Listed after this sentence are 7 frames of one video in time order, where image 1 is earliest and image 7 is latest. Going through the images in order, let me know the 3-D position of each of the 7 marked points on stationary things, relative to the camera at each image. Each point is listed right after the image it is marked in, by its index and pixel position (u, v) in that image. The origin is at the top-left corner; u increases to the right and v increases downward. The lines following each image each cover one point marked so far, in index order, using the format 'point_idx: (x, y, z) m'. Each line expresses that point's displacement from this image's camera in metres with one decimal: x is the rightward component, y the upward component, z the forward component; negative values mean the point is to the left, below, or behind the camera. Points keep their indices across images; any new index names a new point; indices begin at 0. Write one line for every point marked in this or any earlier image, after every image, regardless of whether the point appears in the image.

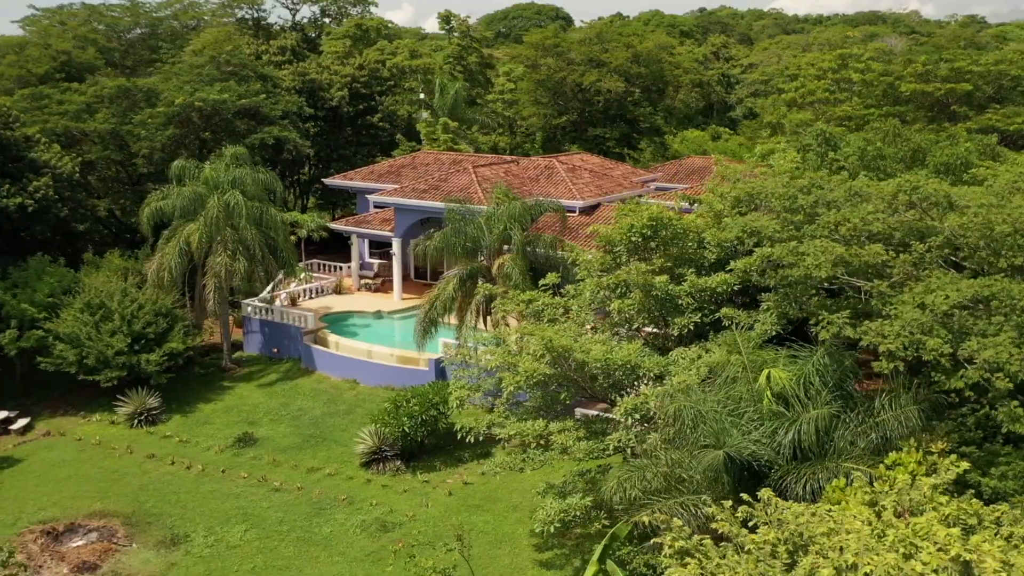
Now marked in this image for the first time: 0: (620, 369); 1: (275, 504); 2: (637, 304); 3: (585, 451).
0: (+1.7, -1.2, +12.0) m
1: (-5.2, -4.8, +17.9) m
2: (+1.9, -0.3, +12.9) m
3: (+1.1, -2.4, +11.9) m
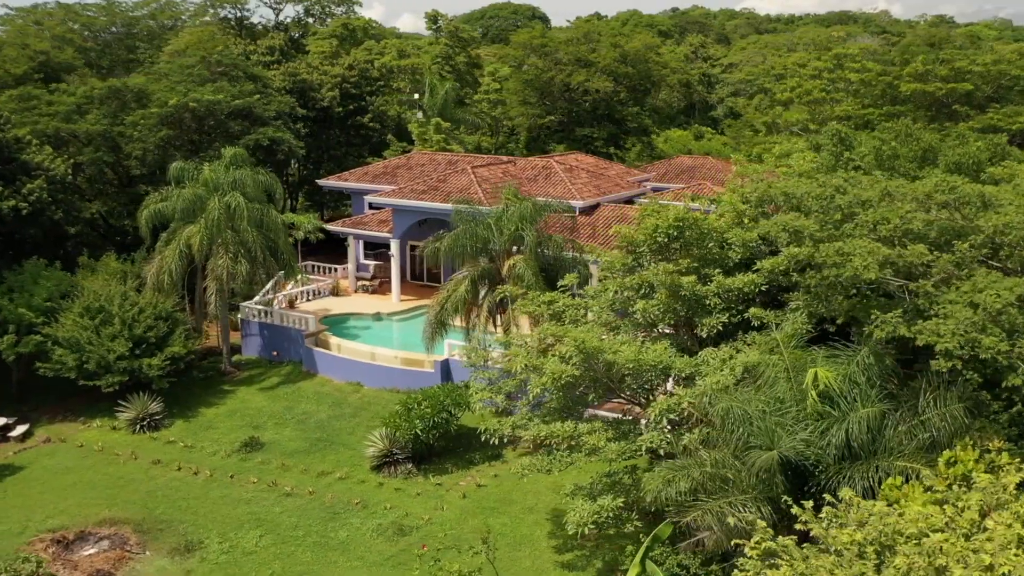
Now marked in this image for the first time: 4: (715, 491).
0: (+2.1, -1.2, +12.0) m
1: (-4.9, -4.9, +17.7) m
2: (+2.4, -0.3, +12.9) m
3: (+1.6, -2.4, +11.9) m
4: (+2.7, -2.5, +10.0) m
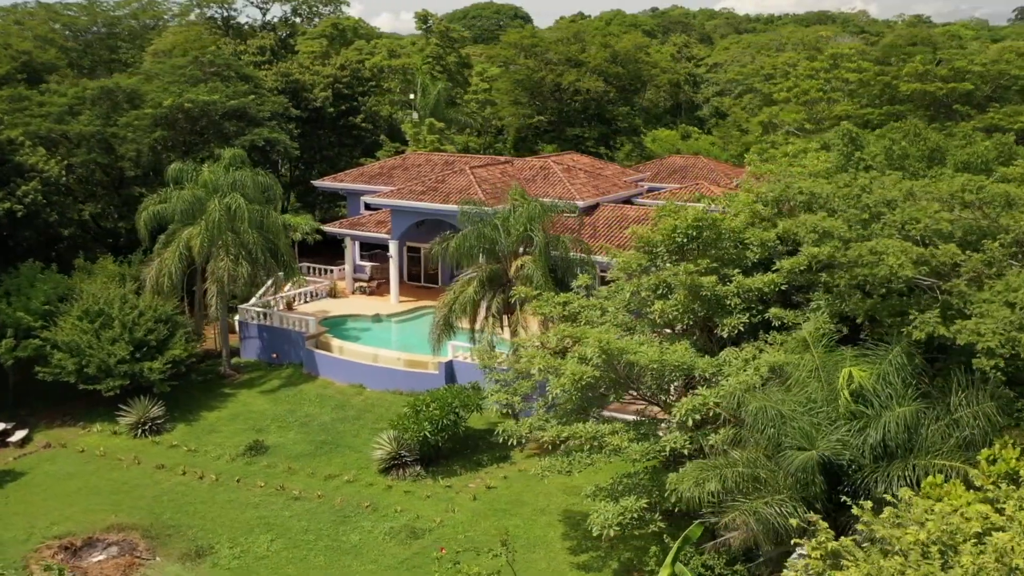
0: (+2.5, -1.2, +12.0) m
1: (-4.7, -4.9, +17.6) m
2: (+2.7, -0.3, +12.9) m
3: (+1.9, -2.4, +11.9) m
4: (+3.1, -2.5, +10.0) m
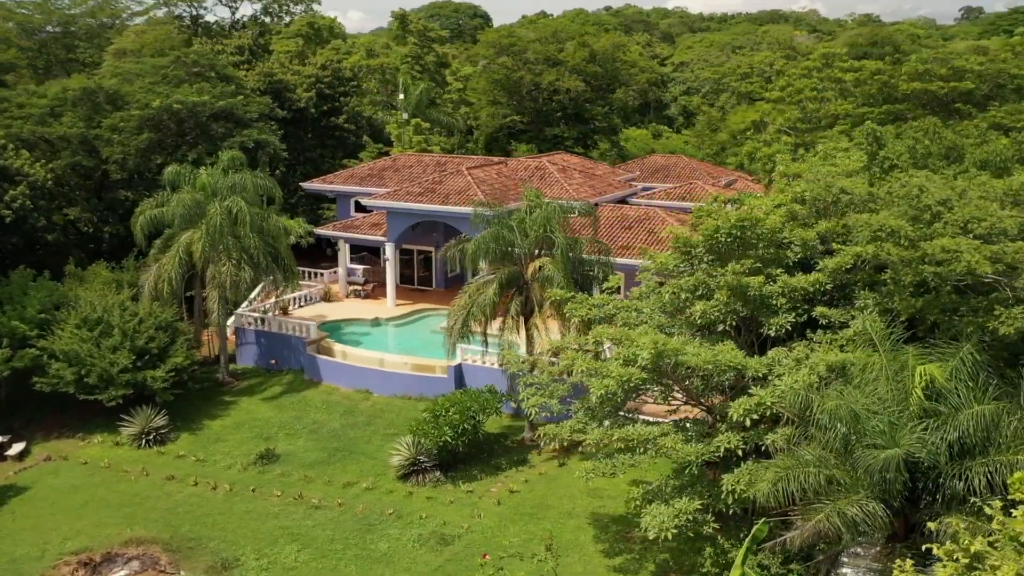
0: (+3.2, -1.2, +12.0) m
1: (-4.1, -5.0, +17.3) m
2: (+3.4, -0.3, +12.9) m
3: (+2.7, -2.5, +11.9) m
4: (+3.9, -2.5, +10.1) m
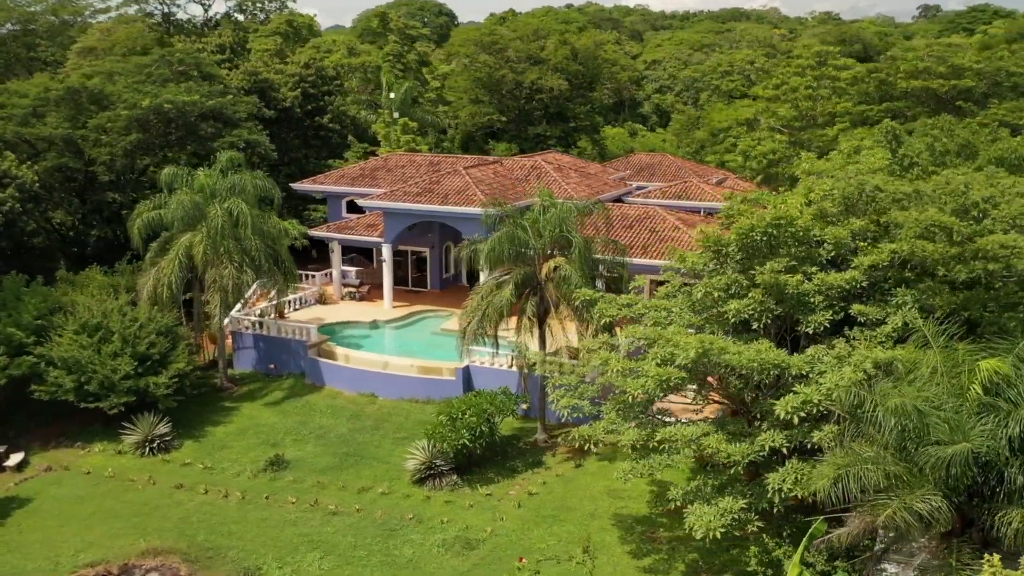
0: (+3.8, -1.2, +12.0) m
1: (-3.6, -5.1, +17.0) m
2: (+4.0, -0.2, +12.8) m
3: (+3.3, -2.4, +11.8) m
4: (+4.6, -2.5, +10.1) m
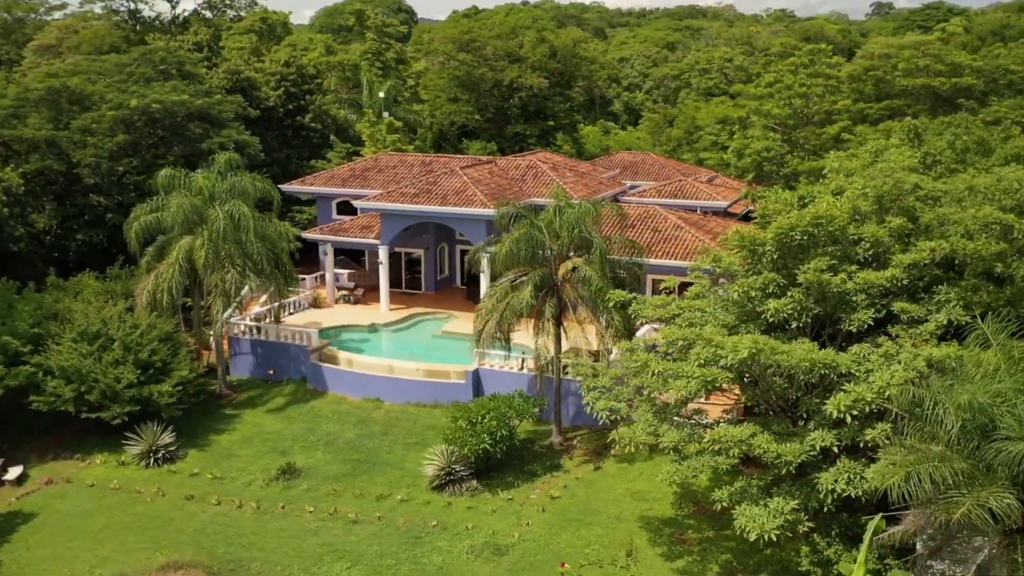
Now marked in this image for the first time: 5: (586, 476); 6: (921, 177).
0: (+4.5, -1.2, +12.0) m
1: (-3.1, -5.1, +16.7) m
2: (+4.6, -0.2, +12.8) m
3: (+4.1, -2.4, +11.8) m
4: (+5.4, -2.5, +10.1) m
5: (+1.7, -4.4, +18.9) m
6: (+7.2, +2.0, +14.2) m
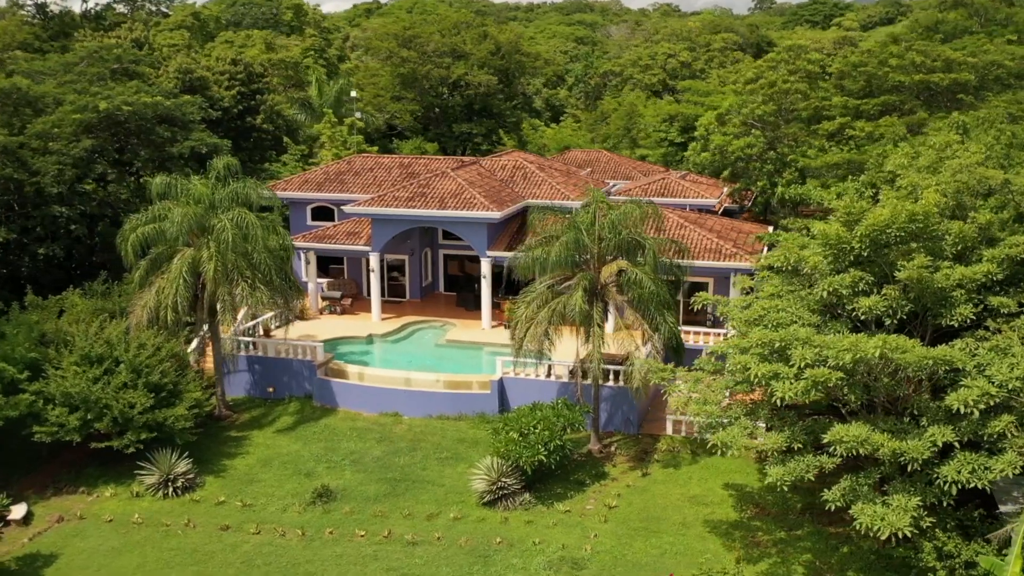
0: (+6.3, -1.2, +12.1) m
1: (-1.6, -5.4, +16.0) m
2: (+6.2, -0.2, +12.9) m
3: (+5.9, -2.4, +11.8) m
4: (+7.4, -2.4, +10.3) m
5: (+2.9, -4.5, +18.7) m
6: (+8.6, +2.1, +14.5) m
